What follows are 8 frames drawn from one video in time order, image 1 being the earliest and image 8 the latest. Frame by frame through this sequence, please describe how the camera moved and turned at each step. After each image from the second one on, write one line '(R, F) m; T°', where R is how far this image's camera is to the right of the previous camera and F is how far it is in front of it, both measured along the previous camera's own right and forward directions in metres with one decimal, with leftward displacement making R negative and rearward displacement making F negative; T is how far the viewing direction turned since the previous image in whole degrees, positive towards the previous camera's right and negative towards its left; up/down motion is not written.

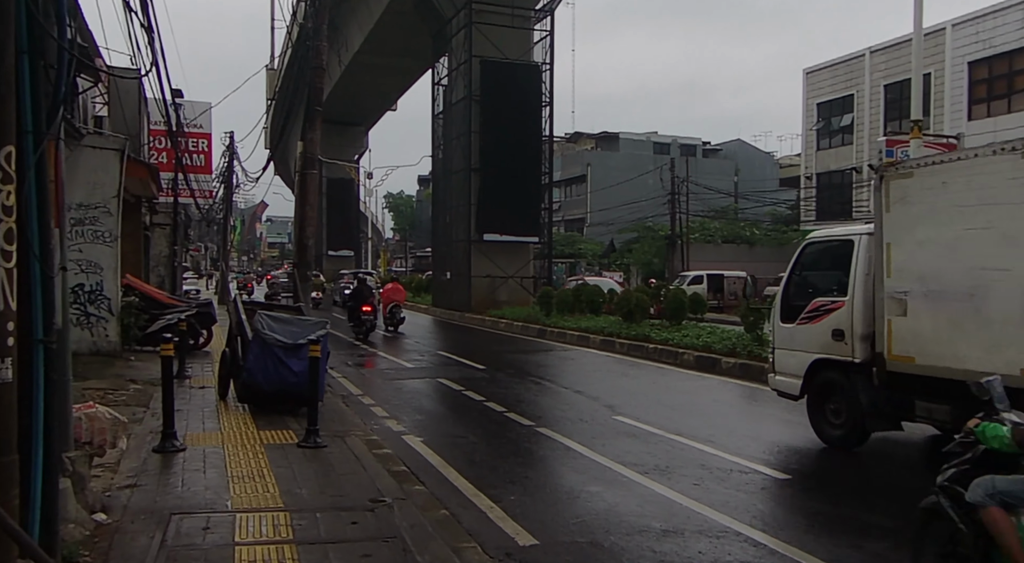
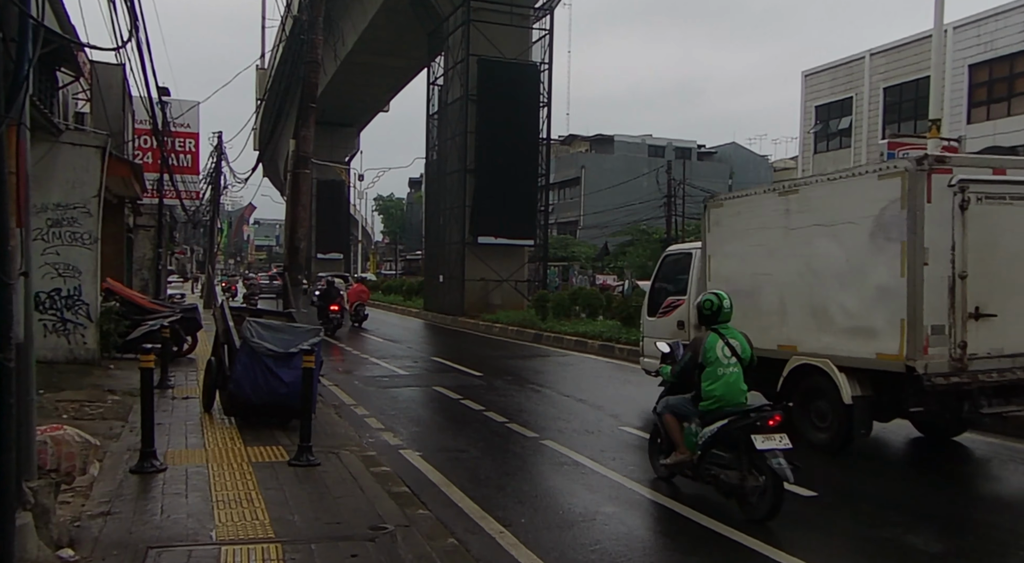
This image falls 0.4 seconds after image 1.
(-0.2, +0.5) m; +1°
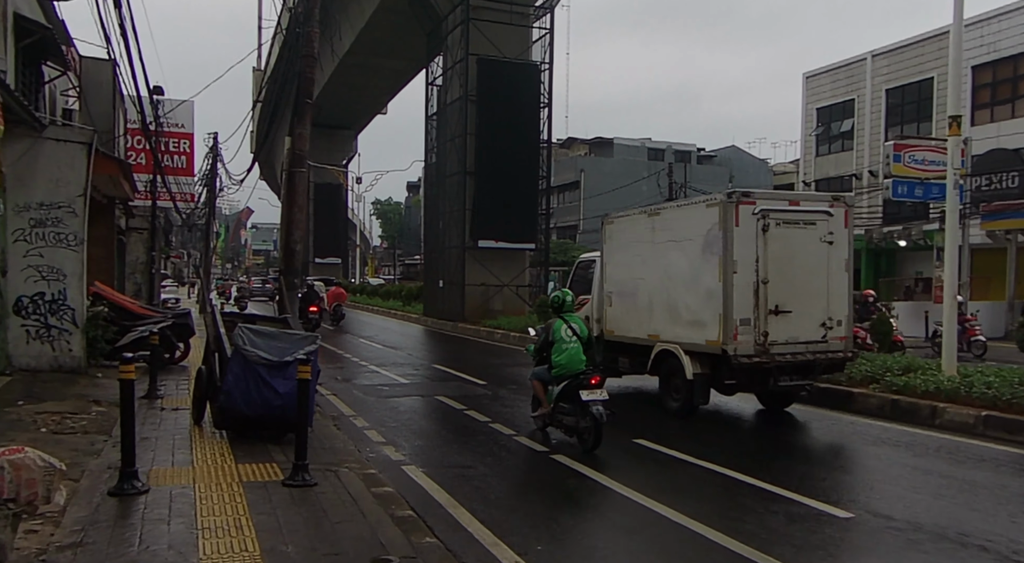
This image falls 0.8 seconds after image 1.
(-0.1, +0.5) m; 0°
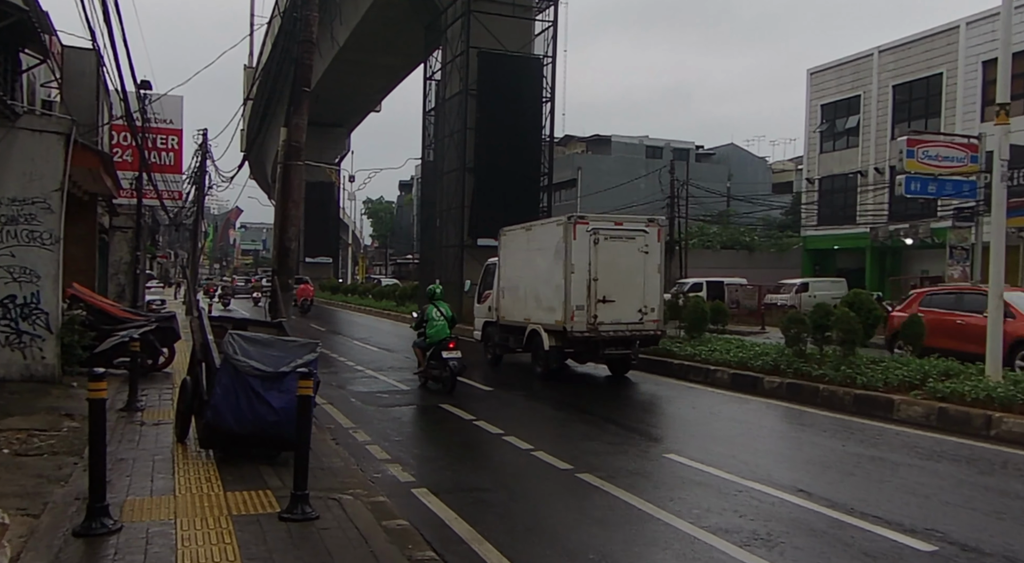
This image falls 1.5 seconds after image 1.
(-0.3, +0.8) m; +1°
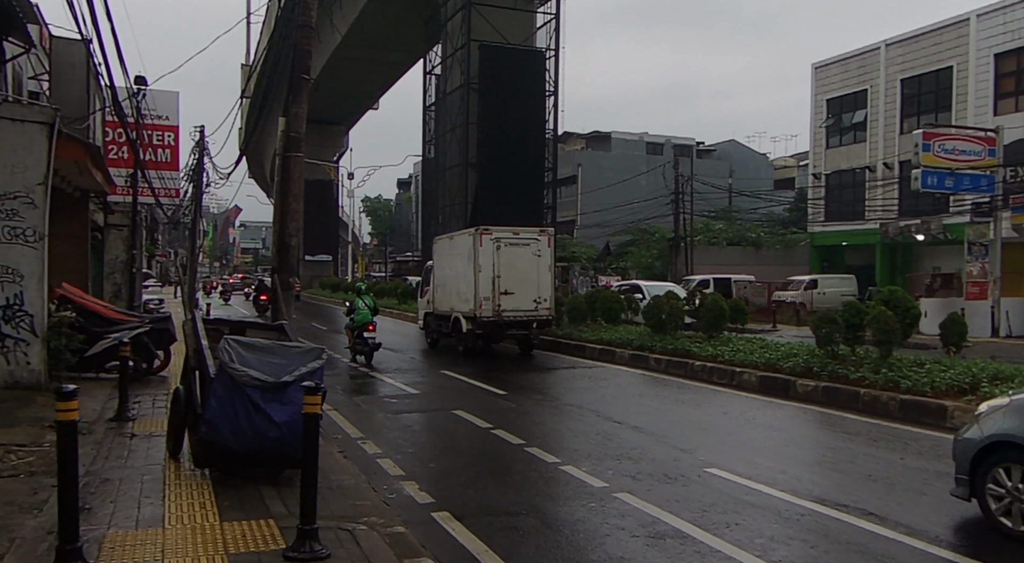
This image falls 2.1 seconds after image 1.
(-0.3, +0.7) m; 0°
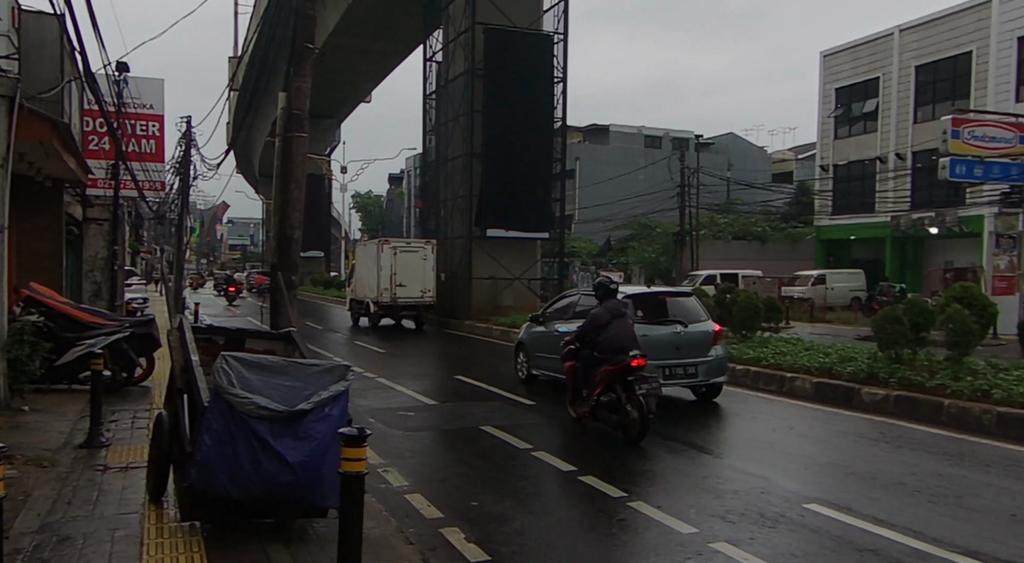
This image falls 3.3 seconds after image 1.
(-0.5, +1.3) m; +1°
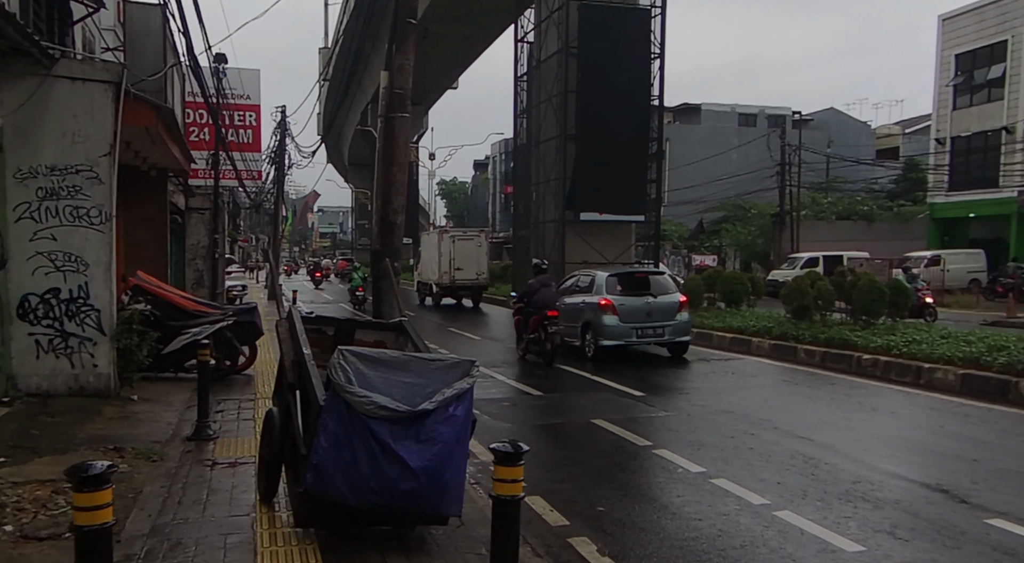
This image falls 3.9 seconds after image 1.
(-0.3, +0.5) m; -6°
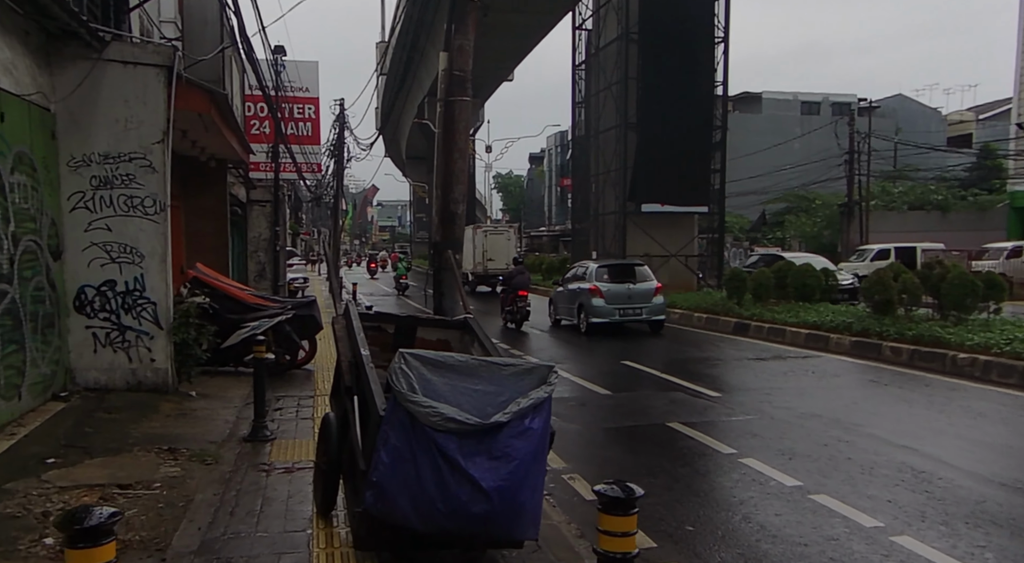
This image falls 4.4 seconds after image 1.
(-0.2, +0.5) m; -4°
